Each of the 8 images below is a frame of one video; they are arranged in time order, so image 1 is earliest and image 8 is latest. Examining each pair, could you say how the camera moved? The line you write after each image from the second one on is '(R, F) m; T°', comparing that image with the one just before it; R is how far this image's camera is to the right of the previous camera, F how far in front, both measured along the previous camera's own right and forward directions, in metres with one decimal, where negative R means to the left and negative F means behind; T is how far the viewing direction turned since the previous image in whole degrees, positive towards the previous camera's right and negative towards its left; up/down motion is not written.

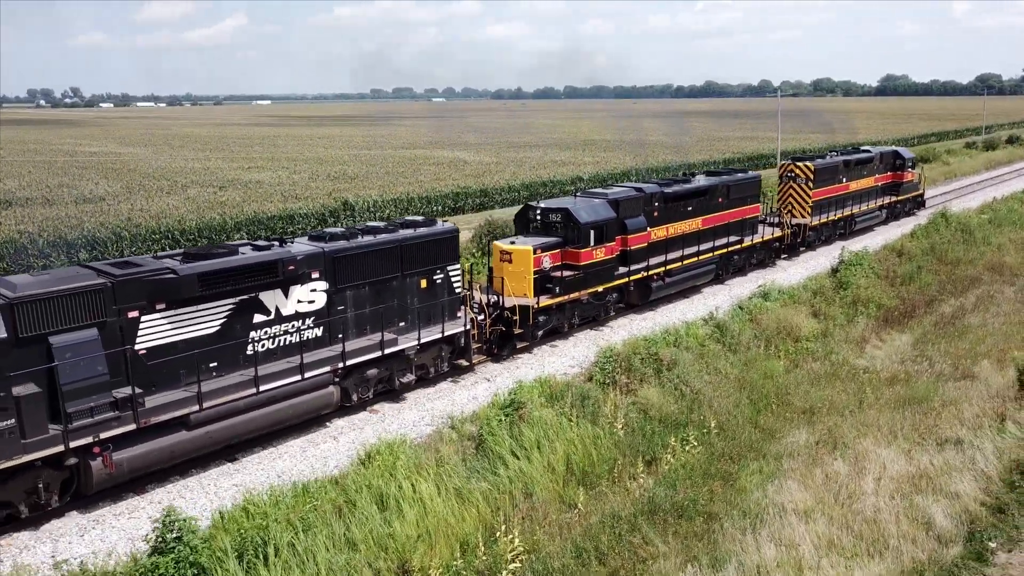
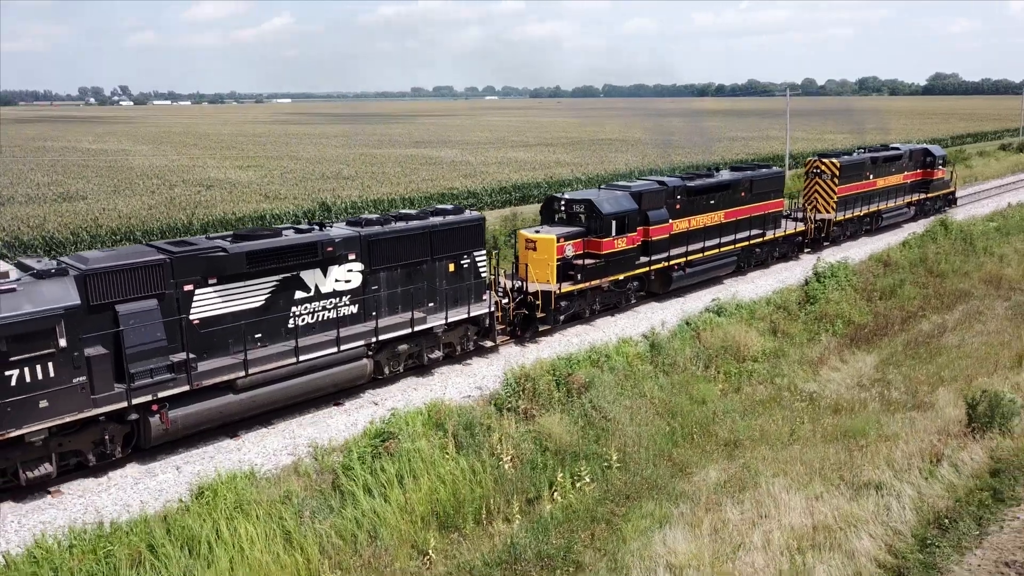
(+0.3, -0.8) m; -3°
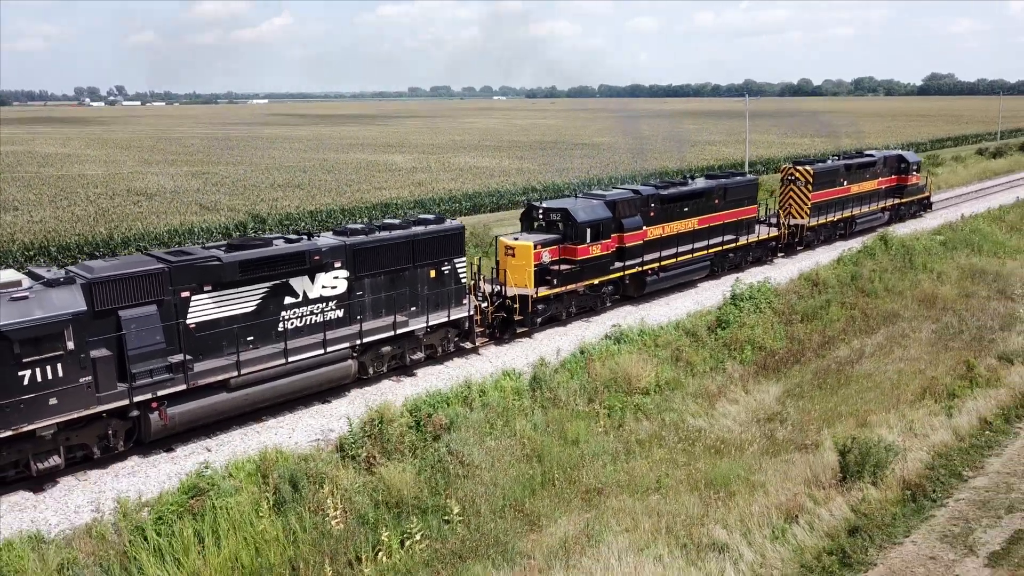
(+0.3, -0.8) m; 0°
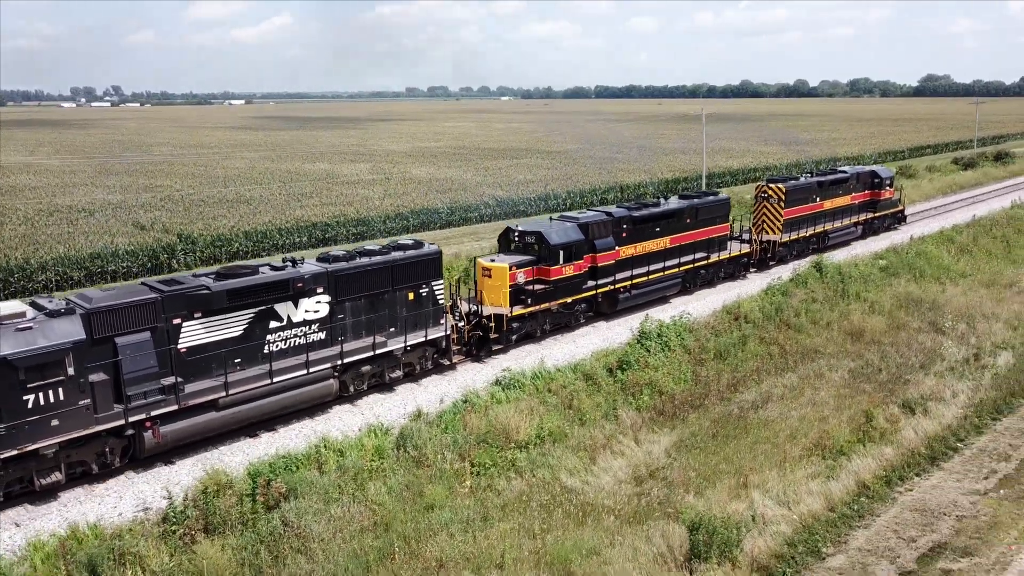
(+0.4, -0.9) m; 0°
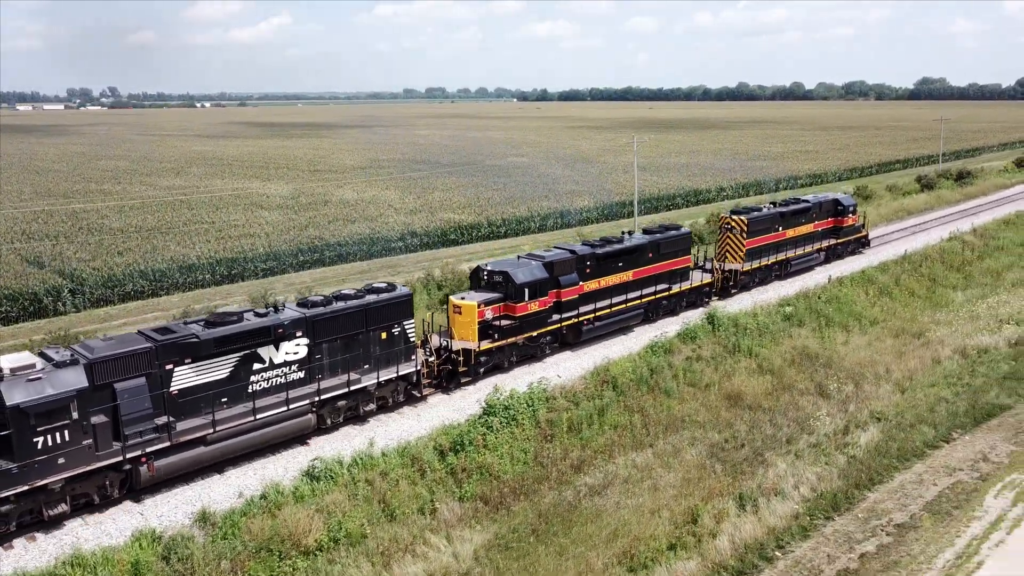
(+0.7, -1.4) m; 0°
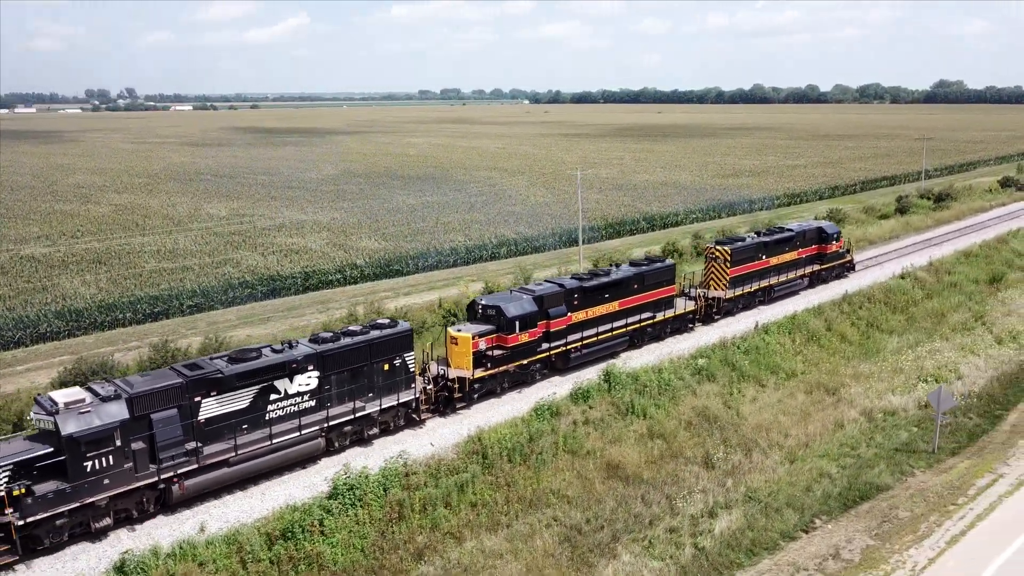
(+0.5, -1.8) m; -1°
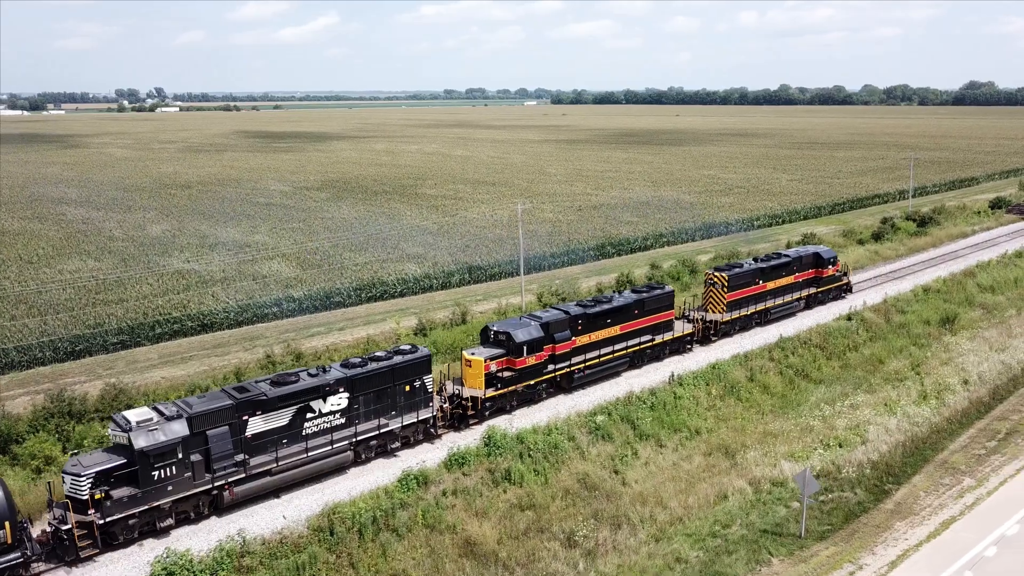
(+0.2, -3.2) m; -2°
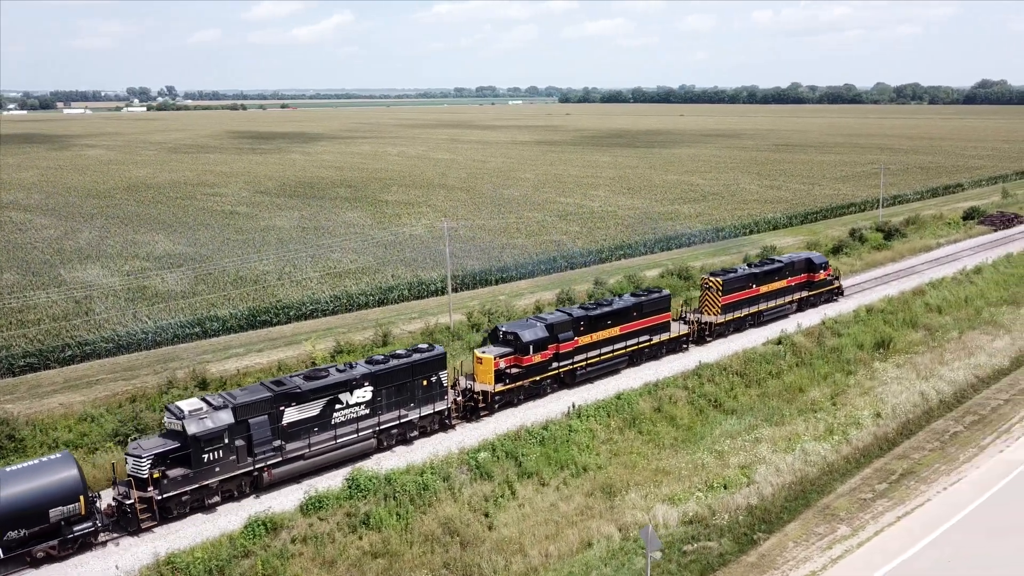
(+0.3, -1.3) m; -1°
